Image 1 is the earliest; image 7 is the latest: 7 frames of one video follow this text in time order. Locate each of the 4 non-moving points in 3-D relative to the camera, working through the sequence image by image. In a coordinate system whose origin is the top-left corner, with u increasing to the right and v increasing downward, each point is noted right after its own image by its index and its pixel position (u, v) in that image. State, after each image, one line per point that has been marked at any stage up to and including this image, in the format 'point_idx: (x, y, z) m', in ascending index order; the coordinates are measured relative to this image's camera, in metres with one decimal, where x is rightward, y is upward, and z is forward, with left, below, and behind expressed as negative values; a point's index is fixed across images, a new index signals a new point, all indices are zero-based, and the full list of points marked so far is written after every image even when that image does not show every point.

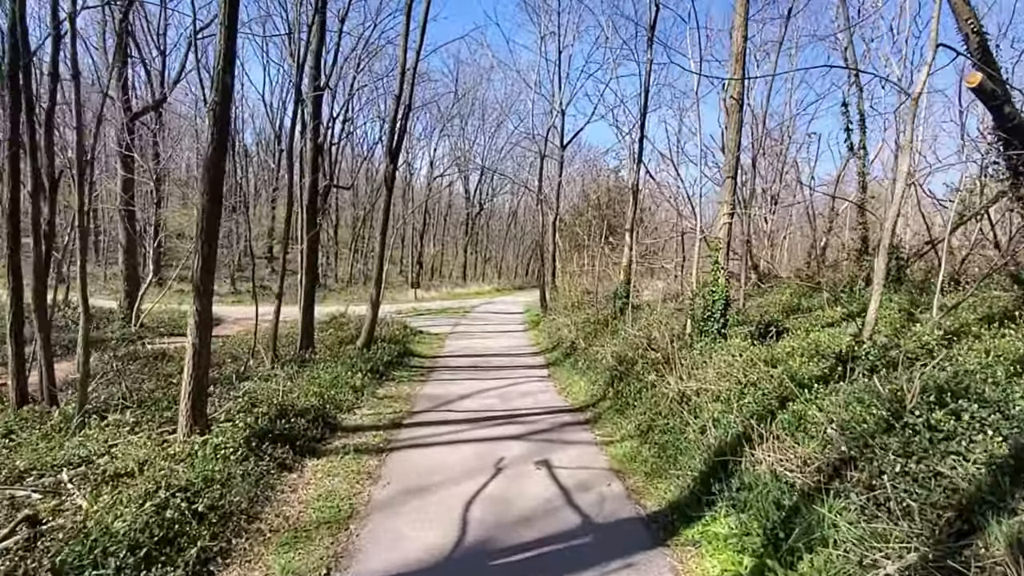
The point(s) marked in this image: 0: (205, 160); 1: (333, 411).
0: (-3.4, +1.4, +5.8) m
1: (-2.4, -1.7, +7.0) m
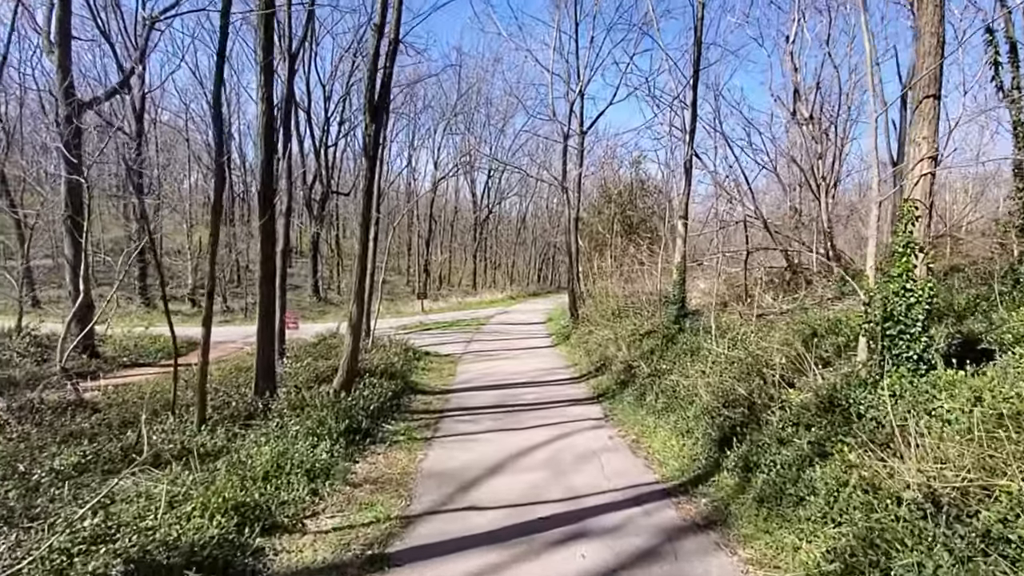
0: (-3.0, +1.3, +2.6) m
1: (-1.9, -1.8, +3.8) m
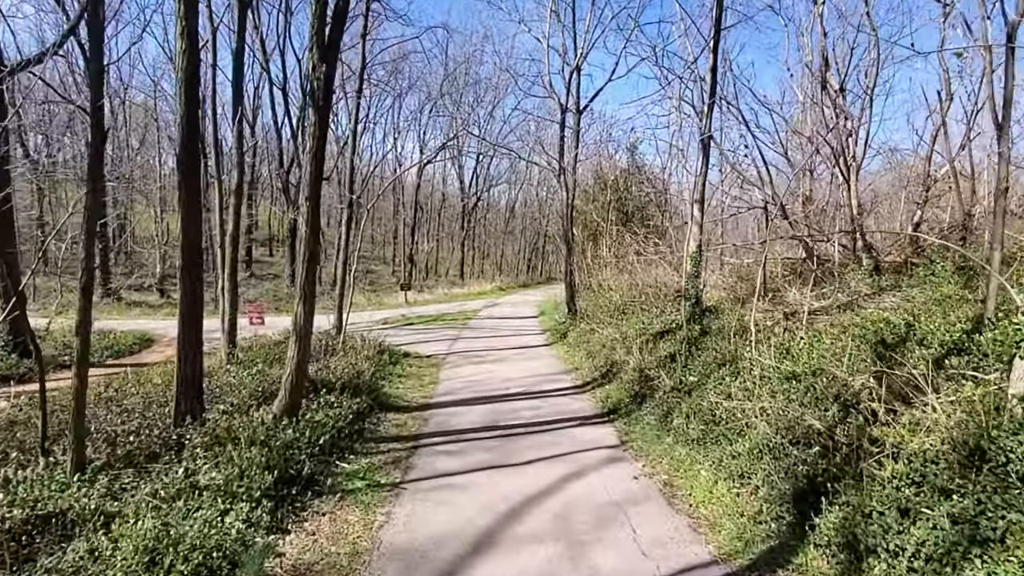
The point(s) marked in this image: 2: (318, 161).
0: (-2.9, +1.2, +0.9) m
1: (-1.8, -1.8, +2.1) m
2: (-2.1, +1.4, +5.6) m
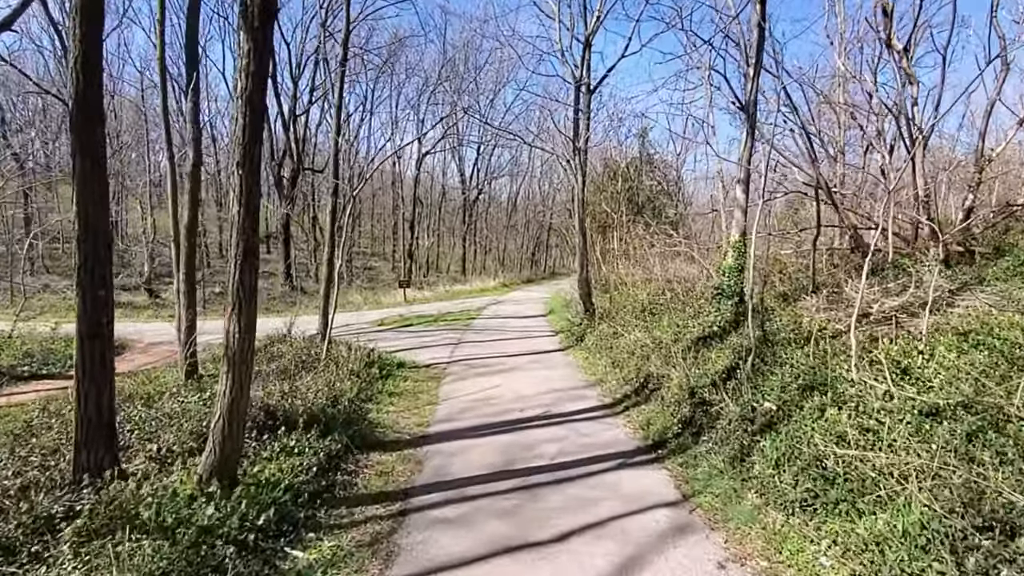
0: (-2.8, +1.1, -0.8) m
1: (-1.6, -1.9, +0.5) m
2: (-1.9, +1.3, +3.9) m
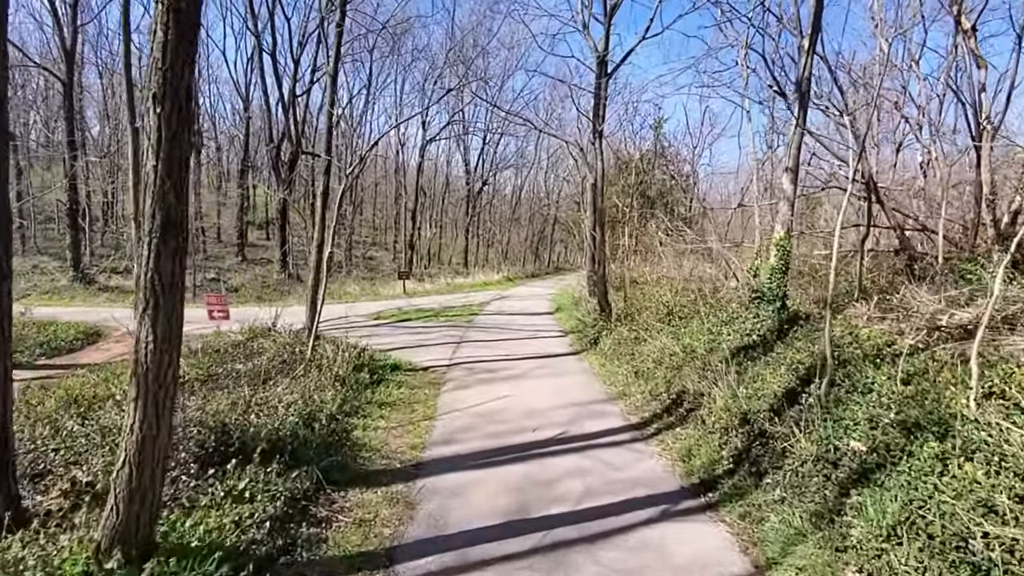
0: (-2.6, +1.1, -1.9) m
1: (-1.5, -1.9, -0.6) m
2: (-1.7, +1.4, +2.8) m
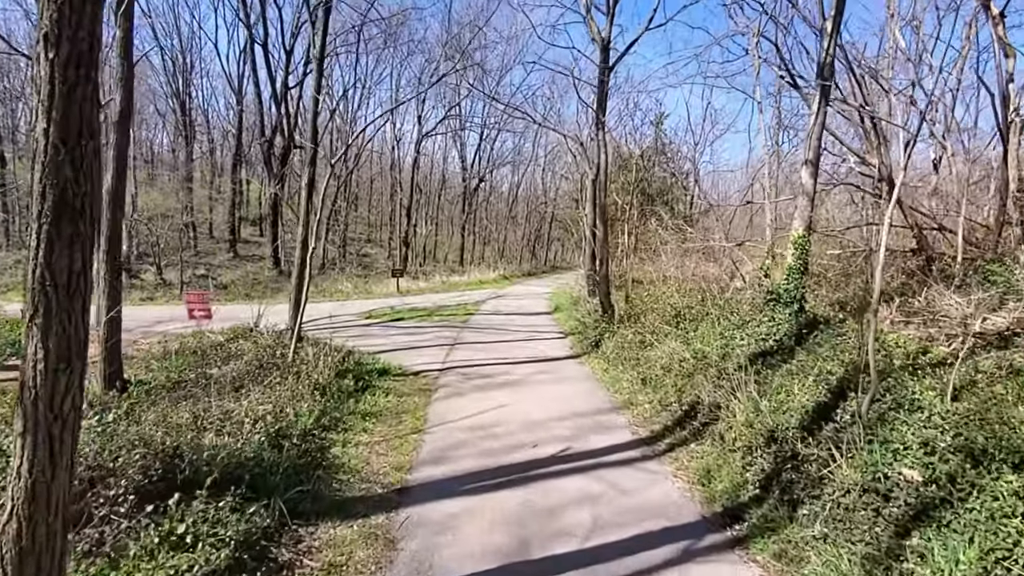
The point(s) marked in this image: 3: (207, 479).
0: (-2.5, +1.1, -2.6) m
1: (-1.5, -1.9, -1.2) m
2: (-1.7, +1.4, +2.1) m
3: (-2.1, -1.3, +3.6) m
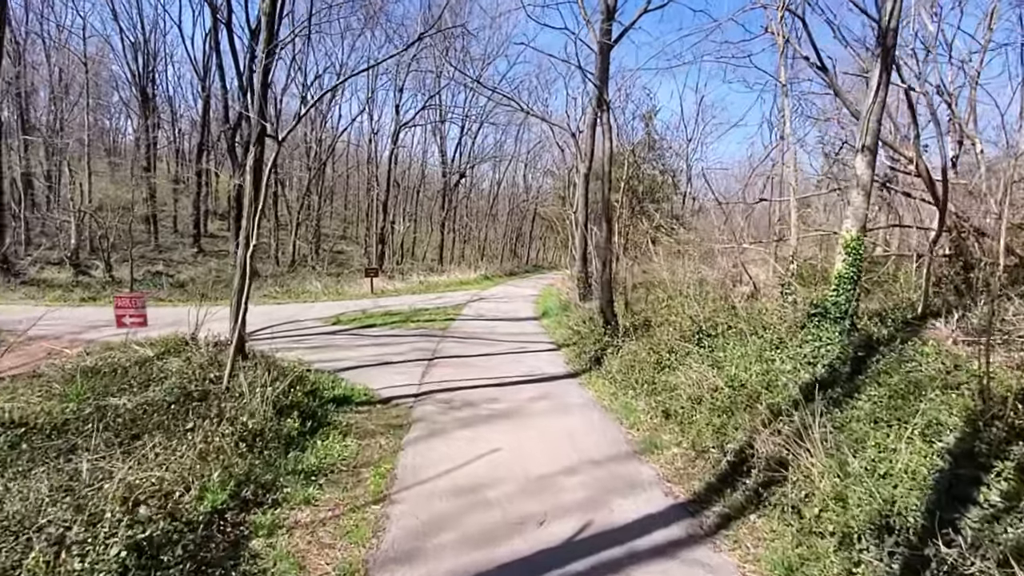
0: (-2.2, +1.0, -4.2) m
1: (-1.2, -2.1, -2.8) m
2: (-1.5, +1.3, +0.6) m
3: (-2.0, -1.4, +2.0) m
